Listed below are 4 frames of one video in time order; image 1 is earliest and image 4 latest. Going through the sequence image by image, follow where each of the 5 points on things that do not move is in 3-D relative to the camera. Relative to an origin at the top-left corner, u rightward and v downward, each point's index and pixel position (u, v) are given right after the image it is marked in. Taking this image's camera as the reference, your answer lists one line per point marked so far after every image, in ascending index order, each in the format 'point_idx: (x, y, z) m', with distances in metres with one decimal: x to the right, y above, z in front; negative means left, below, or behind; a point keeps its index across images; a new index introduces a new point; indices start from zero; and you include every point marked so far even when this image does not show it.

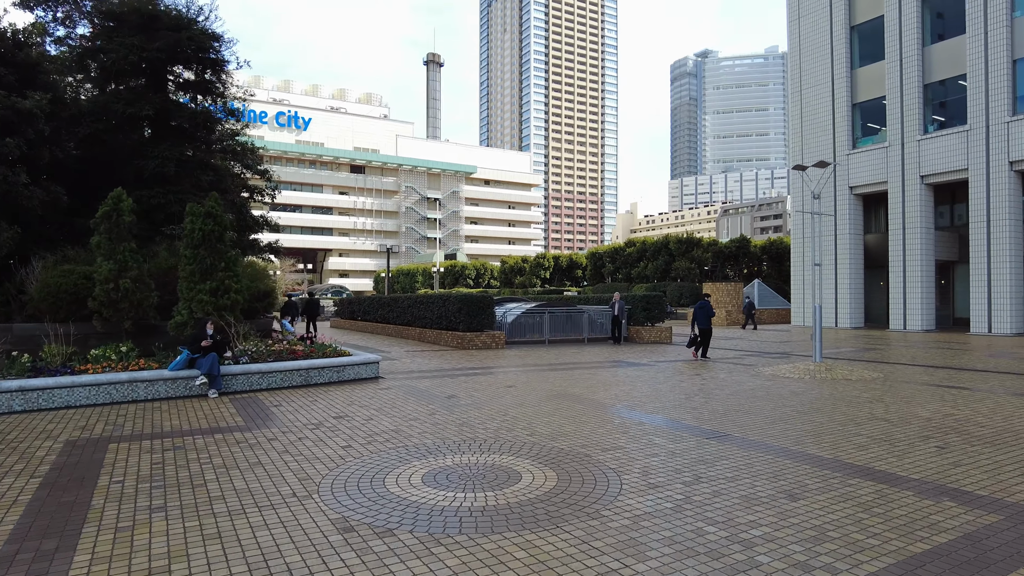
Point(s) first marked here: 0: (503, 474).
0: (-0.1, -1.4, +5.0) m
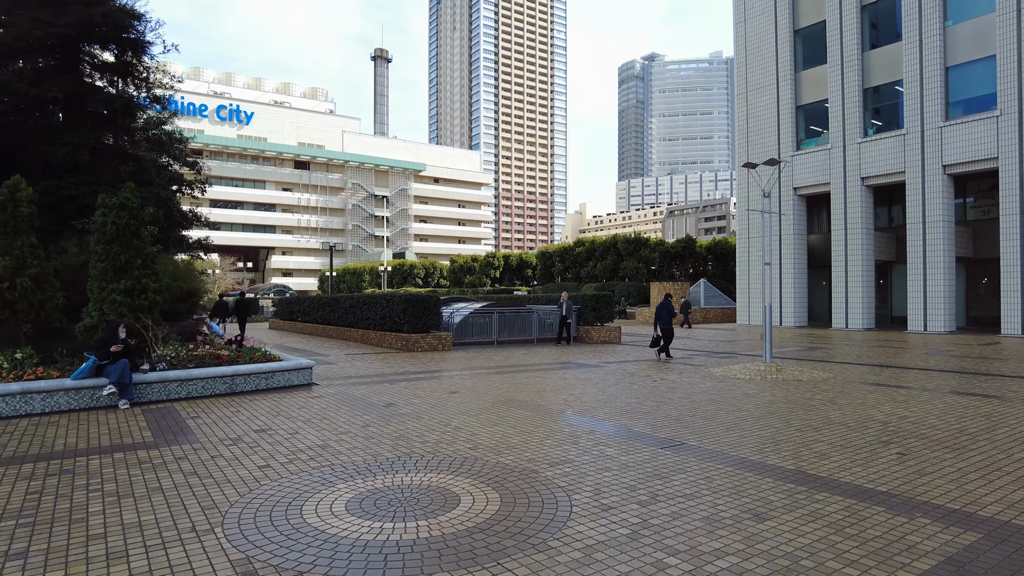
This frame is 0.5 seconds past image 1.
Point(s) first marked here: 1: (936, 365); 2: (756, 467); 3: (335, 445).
0: (-0.5, -1.4, +4.5) m
1: (+9.6, -1.7, +14.9) m
2: (+2.0, -1.4, +5.2) m
3: (-1.6, -1.4, +6.1) m
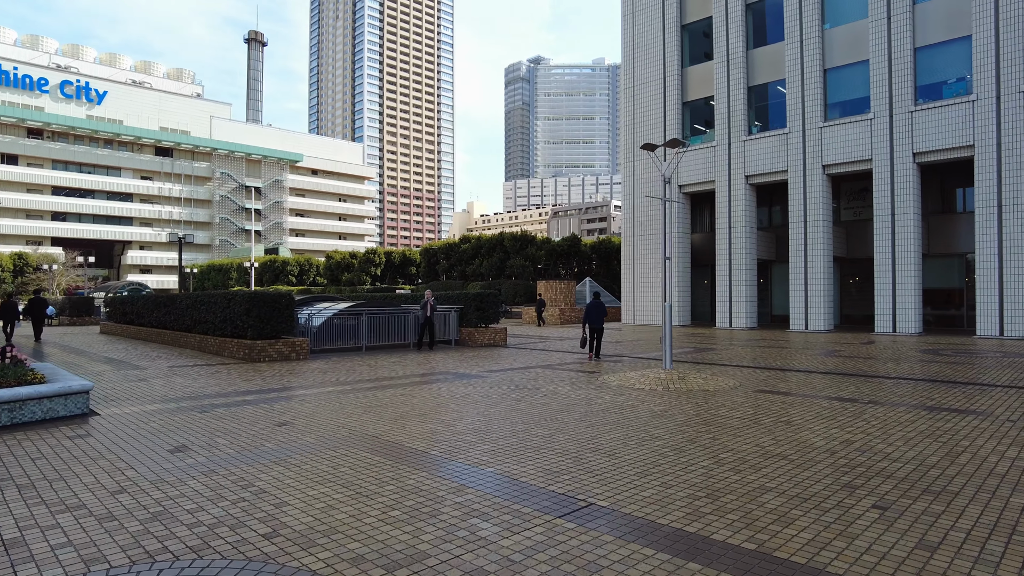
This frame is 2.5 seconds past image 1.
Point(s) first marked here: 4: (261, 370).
0: (-1.3, -1.4, +2.3) m
1: (+6.9, -1.7, +14.3) m
2: (+1.0, -1.4, +3.5) m
3: (-2.7, -1.4, +3.7) m
4: (-4.8, -1.5, +12.4) m
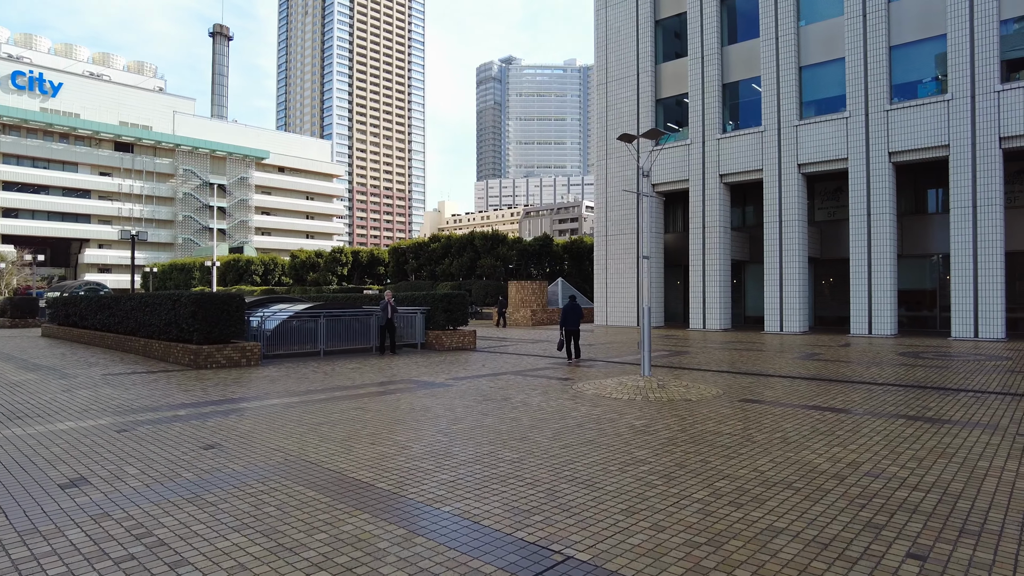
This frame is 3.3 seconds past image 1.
0: (-1.4, -1.4, +1.4) m
1: (+6.2, -1.7, +13.7) m
2: (+0.8, -1.4, +2.7) m
3: (-2.9, -1.4, +2.7) m
4: (-5.3, -1.5, +11.3) m
